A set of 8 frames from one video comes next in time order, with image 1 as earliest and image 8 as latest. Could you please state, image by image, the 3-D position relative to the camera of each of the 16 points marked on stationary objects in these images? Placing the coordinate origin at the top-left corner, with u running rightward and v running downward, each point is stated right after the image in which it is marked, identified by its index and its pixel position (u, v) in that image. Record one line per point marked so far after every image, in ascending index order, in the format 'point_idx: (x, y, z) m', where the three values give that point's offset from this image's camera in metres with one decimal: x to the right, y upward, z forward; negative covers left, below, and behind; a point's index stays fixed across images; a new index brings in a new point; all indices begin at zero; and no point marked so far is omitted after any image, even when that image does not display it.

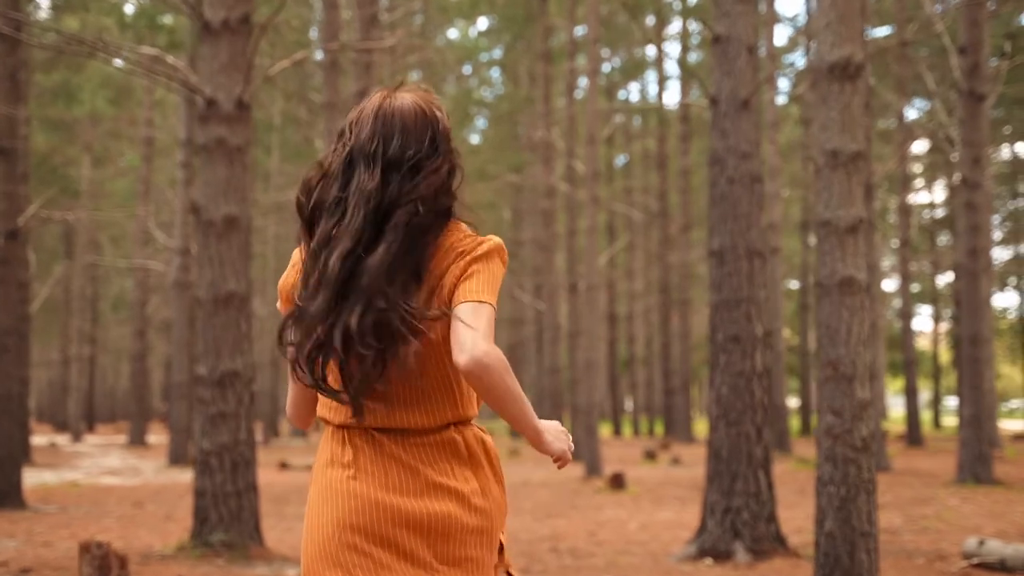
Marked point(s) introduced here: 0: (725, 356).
0: (+1.6, -0.5, +8.1) m
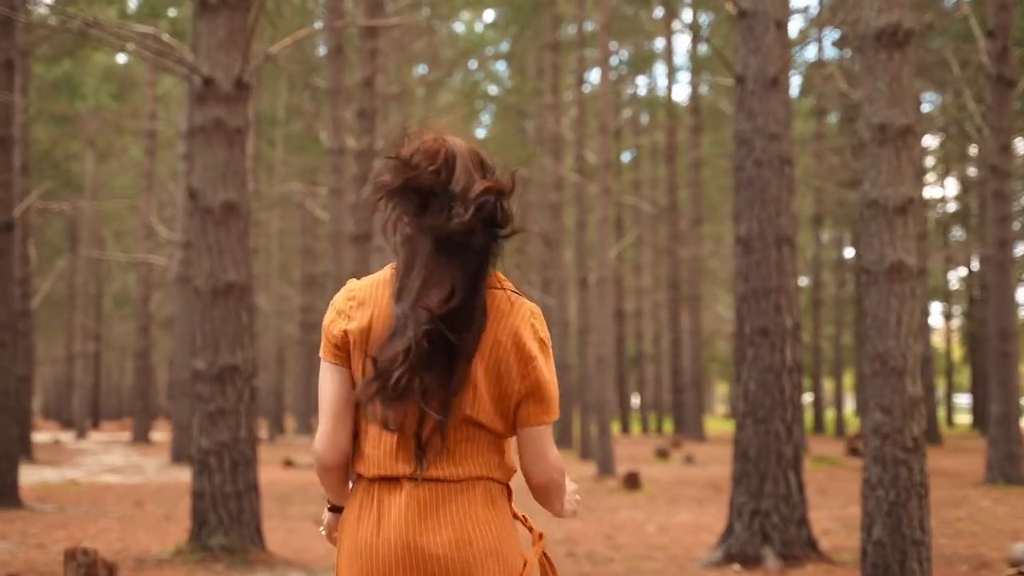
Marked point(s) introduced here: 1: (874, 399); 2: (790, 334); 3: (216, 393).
0: (+1.7, -0.4, +7.6) m
1: (+1.8, -0.6, +5.5) m
2: (+2.0, -0.3, +7.6) m
3: (-2.1, -0.7, +7.6) m
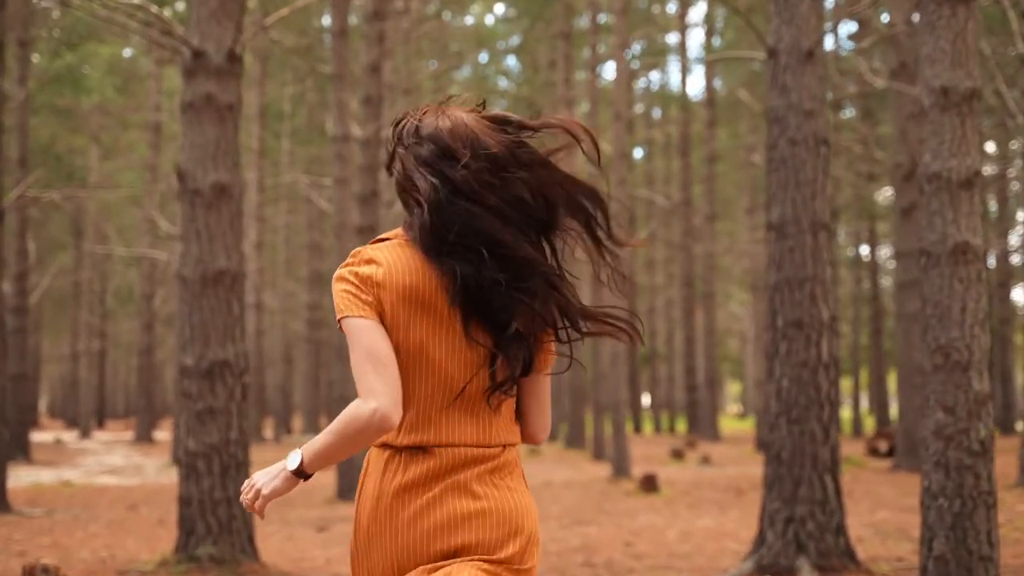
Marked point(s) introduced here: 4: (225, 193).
0: (+1.8, -0.4, +7.0) m
1: (+1.9, -0.5, +4.9) m
2: (+2.0, -0.2, +7.1) m
3: (-2.0, -0.7, +7.0) m
4: (-1.9, +0.6, +7.2) m
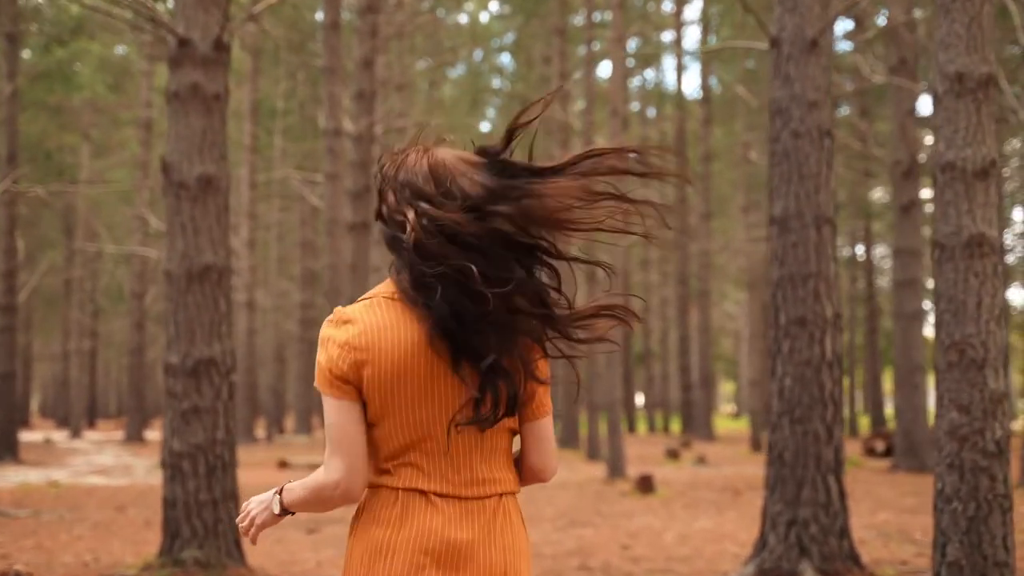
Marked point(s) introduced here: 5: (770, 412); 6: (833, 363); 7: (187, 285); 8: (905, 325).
0: (+1.8, -0.3, +6.9) m
1: (+1.9, -0.5, +4.7) m
2: (+2.0, -0.2, +6.9) m
3: (-2.0, -0.6, +6.8) m
4: (-1.9, +0.6, +7.0) m
5: (+1.7, -0.8, +7.0) m
6: (+2.0, -0.5, +6.9) m
7: (-2.1, 0.0, +6.9) m
8: (+5.5, -0.5, +15.2) m
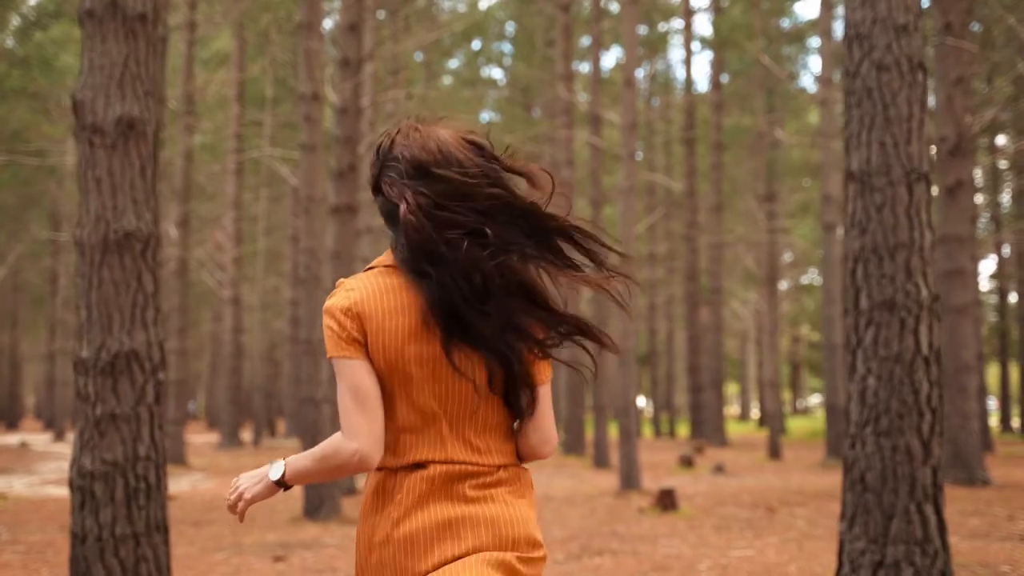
0: (+1.8, -0.2, +5.3) m
1: (+1.9, -0.3, +3.2) m
2: (+2.0, -0.1, +5.4) m
3: (-2.0, -0.5, +5.3) m
4: (-1.9, +0.8, +5.5) m
5: (+1.7, -0.7, +5.5) m
6: (+2.0, -0.3, +5.4) m
7: (-2.0, +0.1, +5.4) m
8: (+5.5, -0.4, +13.6) m
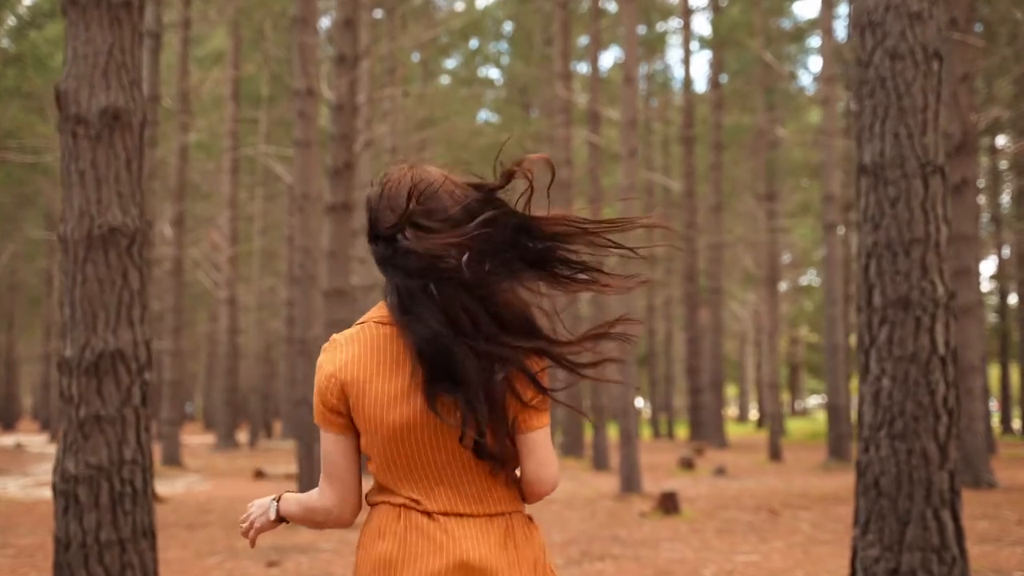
0: (+1.8, -0.2, +5.1) m
1: (+1.9, -0.3, +3.0) m
2: (+2.0, -0.1, +5.2) m
3: (-2.0, -0.5, +5.1) m
4: (-1.9, +0.8, +5.3) m
5: (+1.7, -0.7, +5.3) m
6: (+2.1, -0.3, +5.2) m
7: (-2.0, +0.2, +5.2) m
8: (+5.5, -0.4, +13.5) m
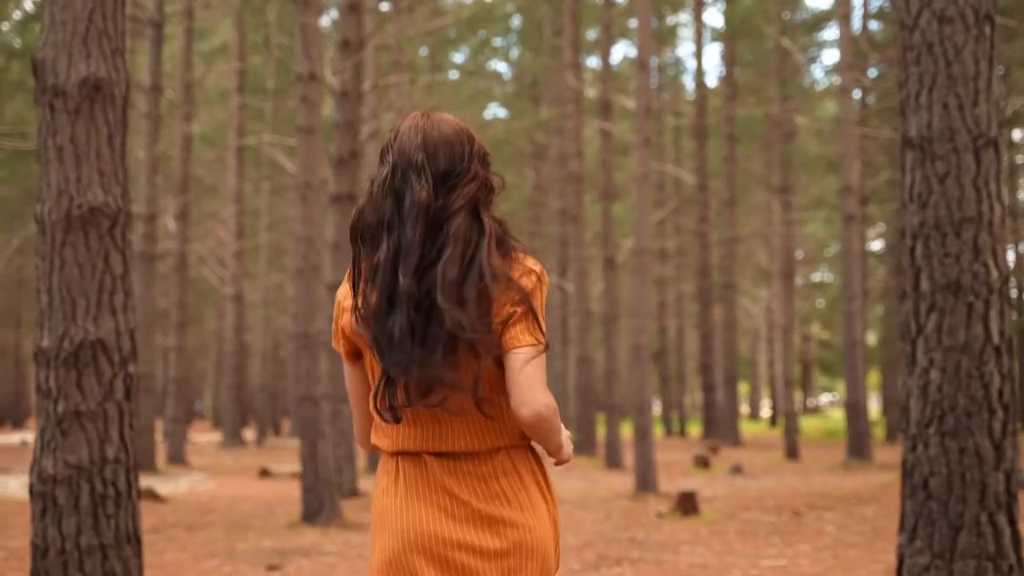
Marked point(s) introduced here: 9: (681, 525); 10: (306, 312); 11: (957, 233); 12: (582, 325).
0: (+1.9, -0.1, +4.7) m
1: (+2.0, -0.3, +2.6) m
2: (+2.1, 0.0, +4.7) m
3: (-1.9, -0.4, +4.7) m
4: (-1.8, +0.9, +4.9) m
5: (+1.7, -0.6, +4.8) m
6: (+2.1, -0.3, +4.7) m
7: (-2.0, +0.2, +4.8) m
8: (+5.6, -0.3, +13.0) m
9: (+1.5, -2.1, +9.8) m
10: (-2.0, -0.2, +10.6) m
11: (+1.9, +0.2, +4.7) m
12: (+1.2, -0.6, +18.4) m
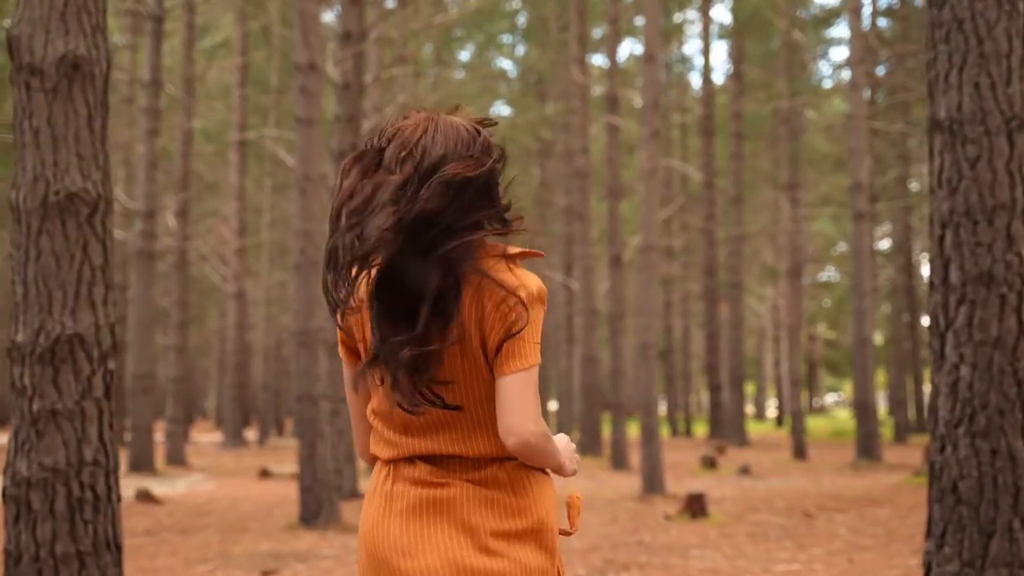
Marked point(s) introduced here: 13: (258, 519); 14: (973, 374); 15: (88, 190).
0: (+1.9, -0.1, +4.4) m
1: (+2.0, -0.2, +2.3) m
2: (+2.1, 0.0, +4.4) m
3: (-1.9, -0.4, +4.4) m
4: (-1.8, +0.9, +4.6) m
5: (+1.8, -0.6, +4.6) m
6: (+2.1, -0.2, +4.4) m
7: (-1.9, +0.3, +4.5) m
8: (+5.7, -0.3, +12.7) m
9: (+1.5, -2.1, +9.5) m
10: (-2.0, -0.2, +10.4) m
11: (+1.9, +0.3, +4.4) m
12: (+1.2, -0.6, +18.1) m
13: (-2.5, -2.3, +10.8) m
14: (+1.9, -0.4, +4.4) m
15: (-1.8, +0.4, +4.6) m
